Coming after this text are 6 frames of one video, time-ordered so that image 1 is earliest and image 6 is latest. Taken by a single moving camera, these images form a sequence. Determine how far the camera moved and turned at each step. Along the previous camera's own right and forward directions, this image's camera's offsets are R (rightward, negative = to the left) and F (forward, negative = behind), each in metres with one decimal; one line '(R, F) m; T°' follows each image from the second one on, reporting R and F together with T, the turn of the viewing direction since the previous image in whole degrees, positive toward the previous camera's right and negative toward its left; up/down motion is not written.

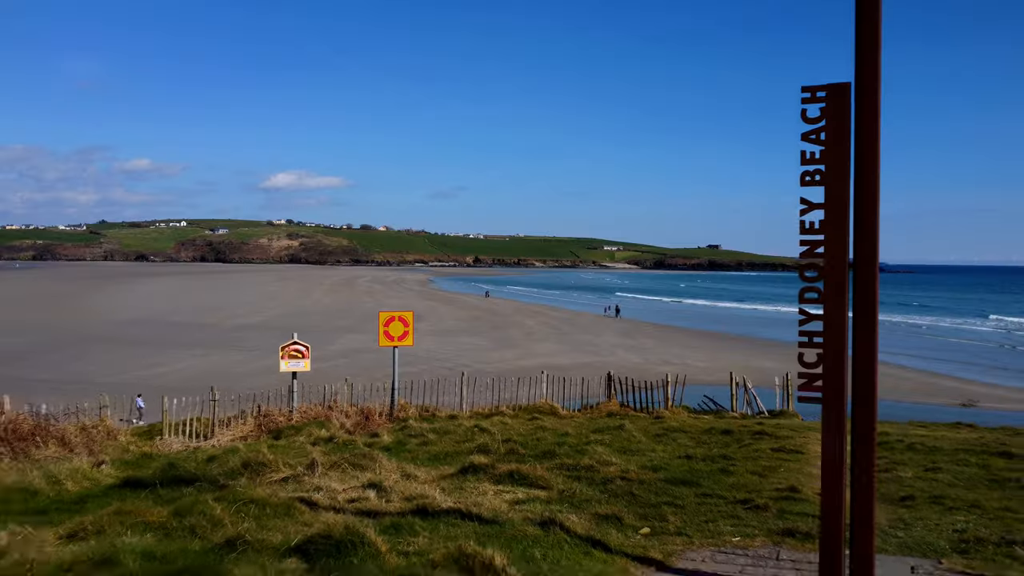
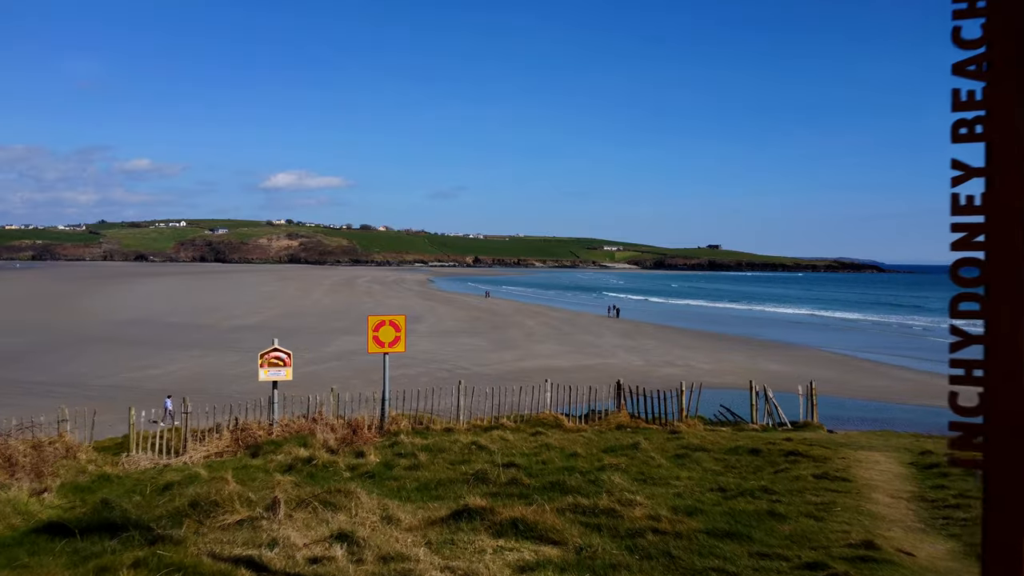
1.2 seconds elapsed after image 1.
(0.0, +0.4) m; 0°
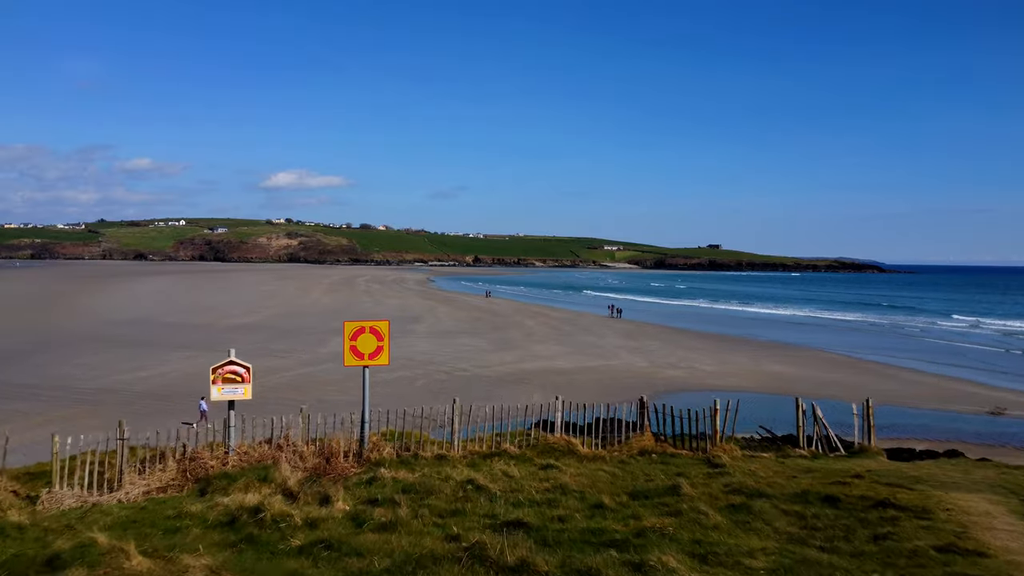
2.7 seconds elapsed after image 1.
(0.0, +0.8) m; 0°
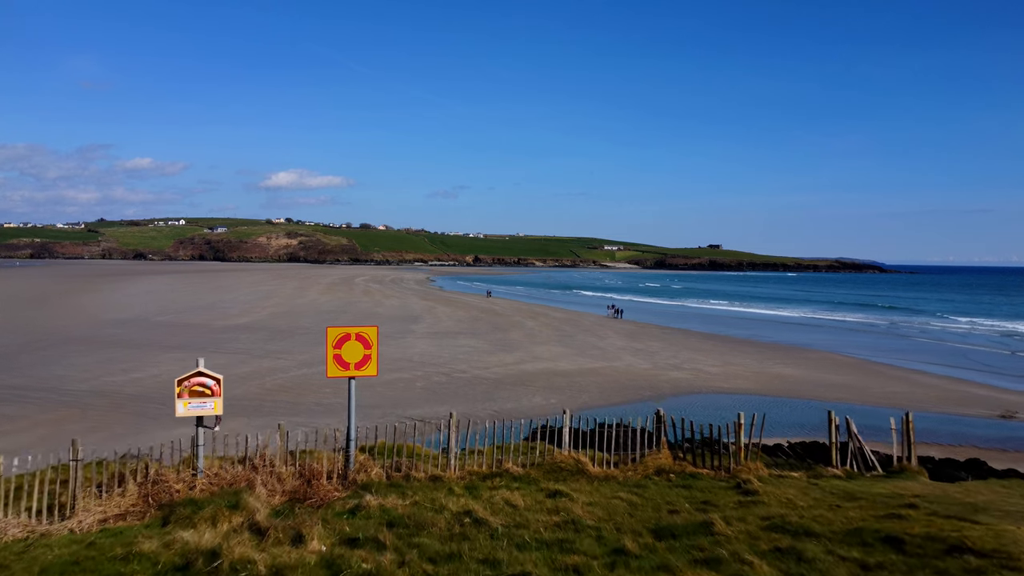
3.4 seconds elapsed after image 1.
(0.0, +0.4) m; 0°
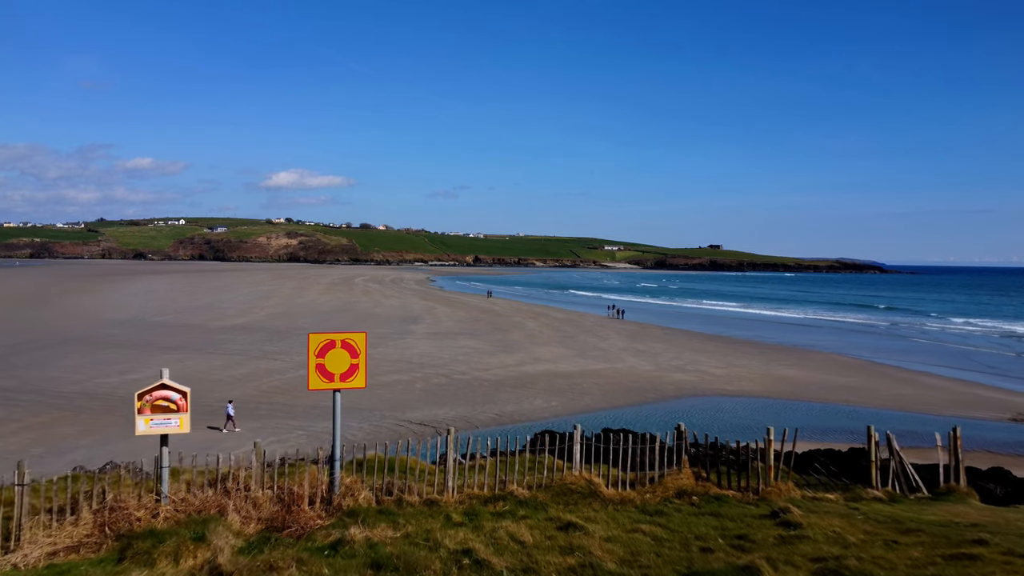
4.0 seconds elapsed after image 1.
(0.0, +0.4) m; 0°
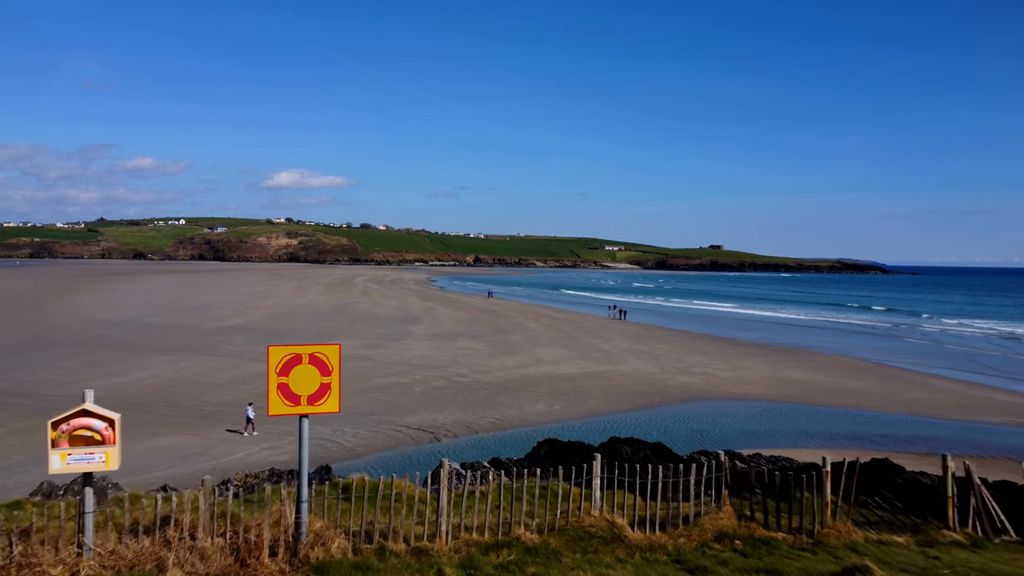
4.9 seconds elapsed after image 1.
(0.0, +0.6) m; 0°
